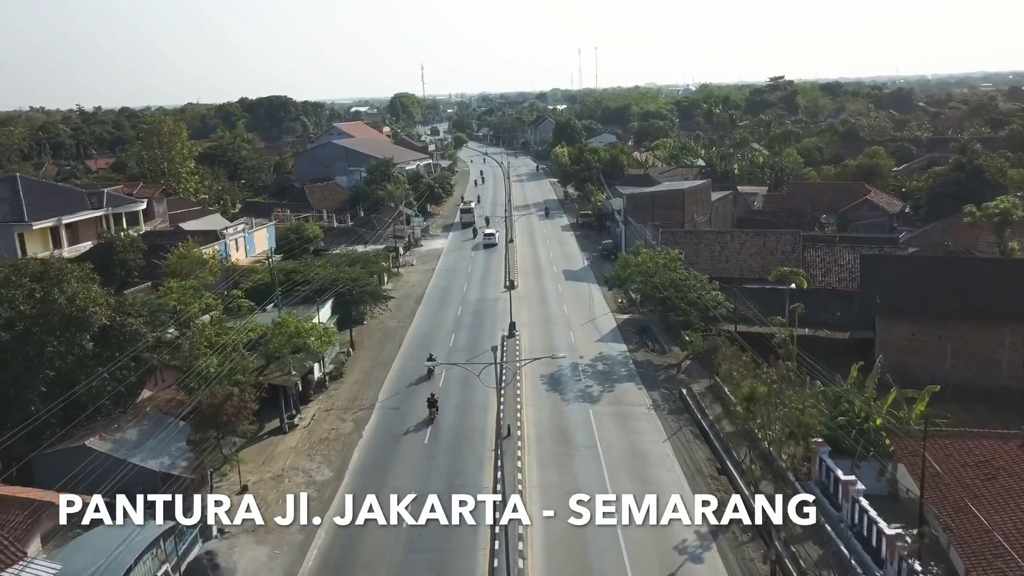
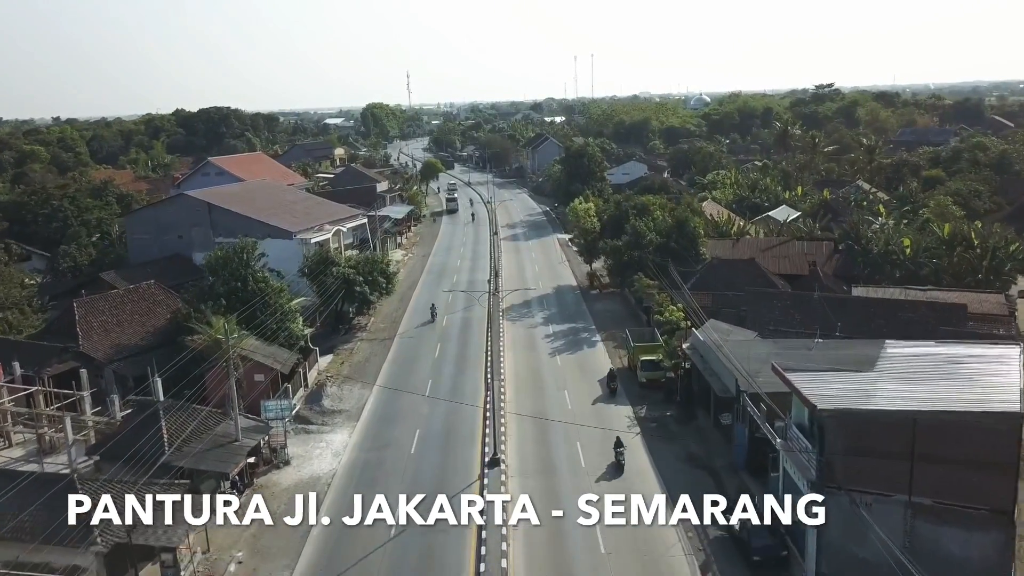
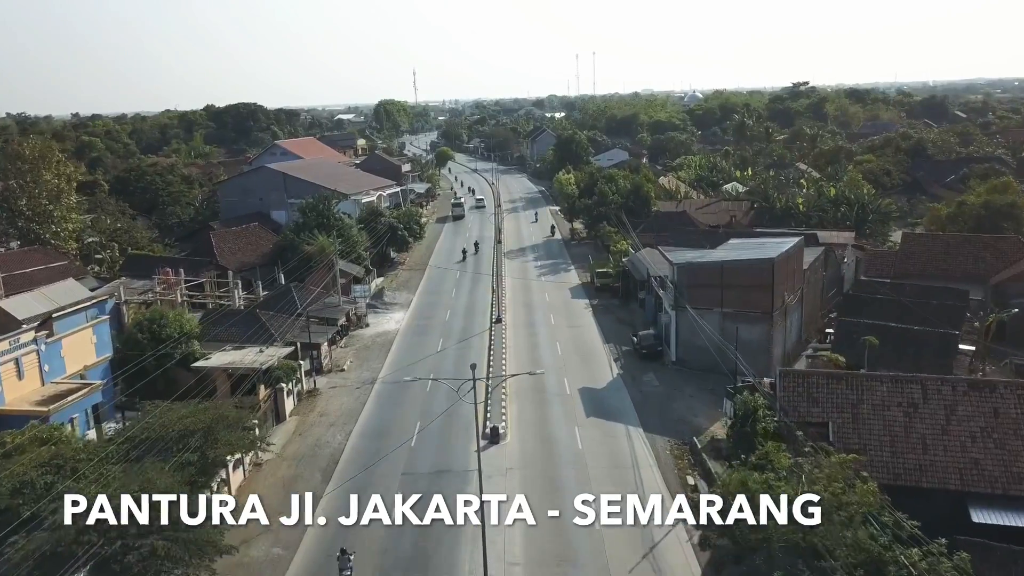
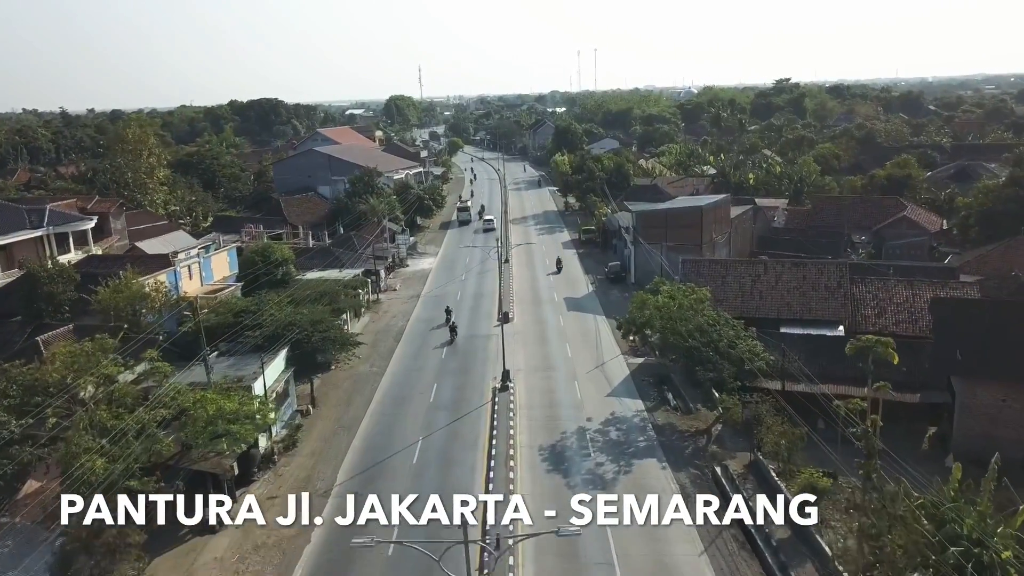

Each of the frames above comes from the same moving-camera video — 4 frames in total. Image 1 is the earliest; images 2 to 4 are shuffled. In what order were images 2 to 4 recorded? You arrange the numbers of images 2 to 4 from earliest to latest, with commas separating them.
4, 3, 2
